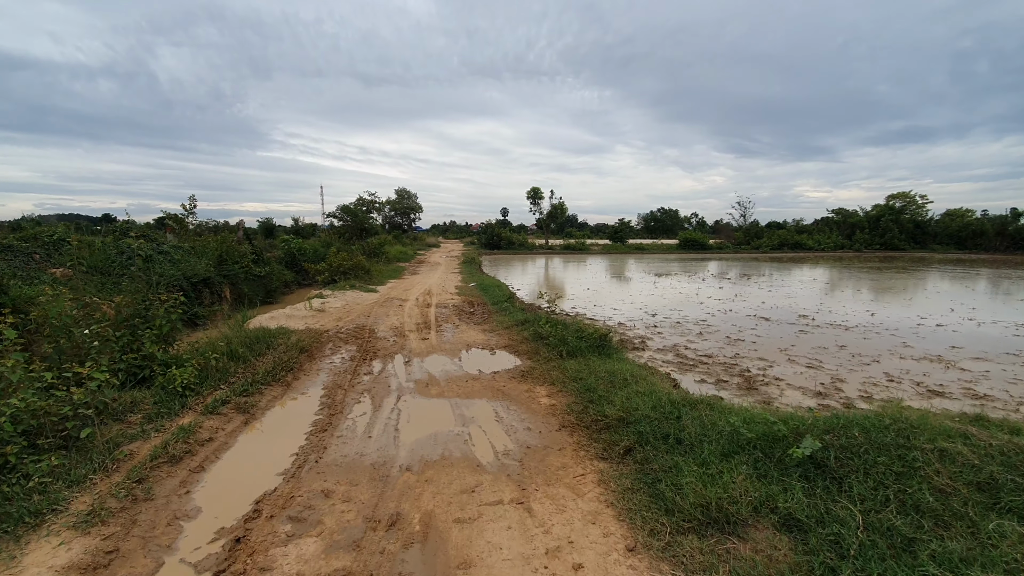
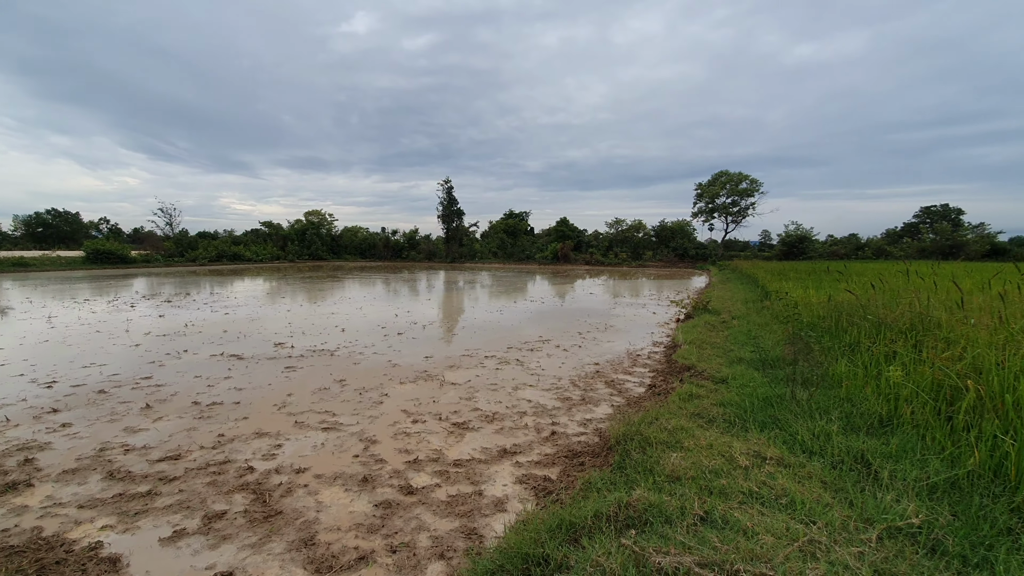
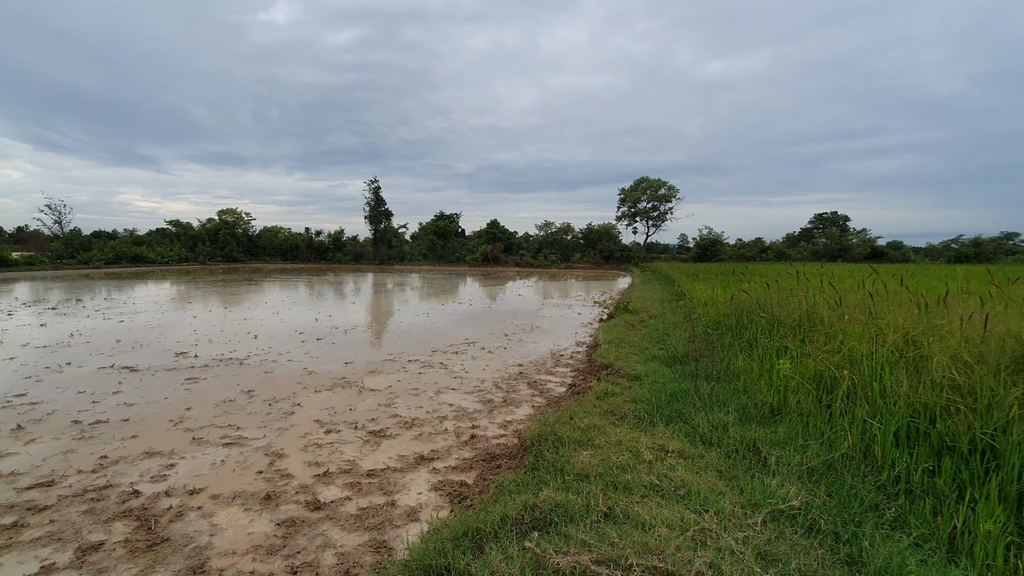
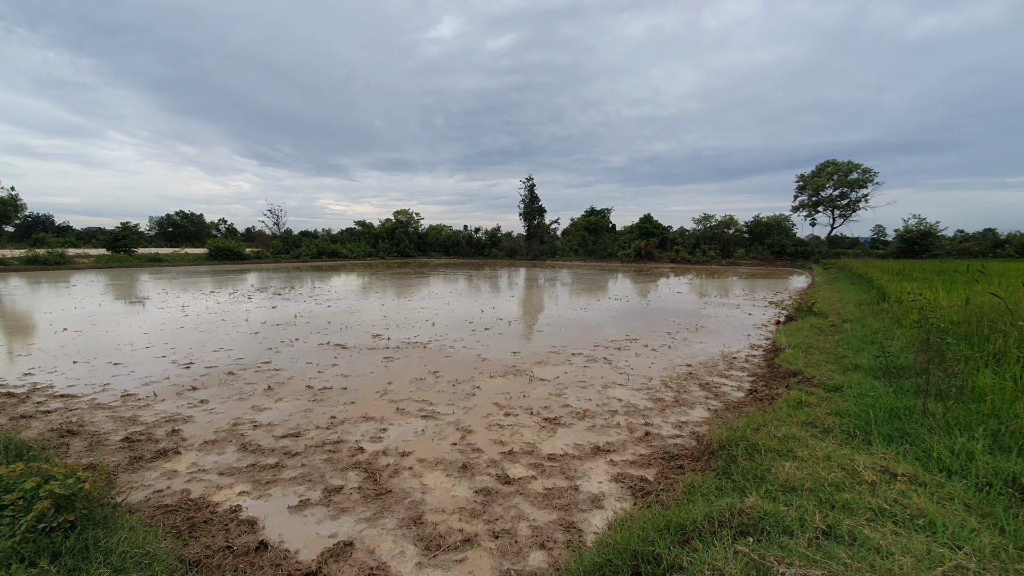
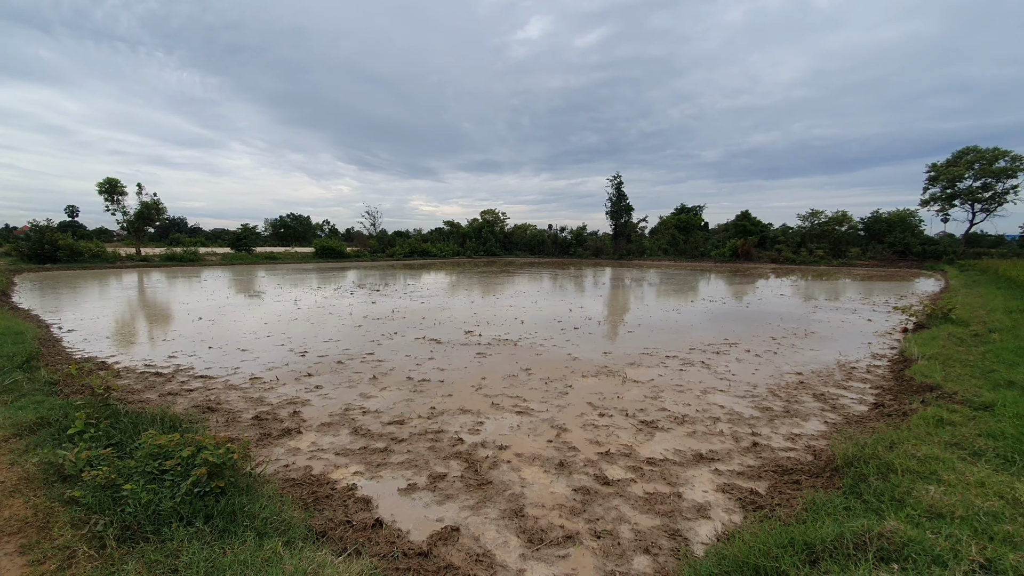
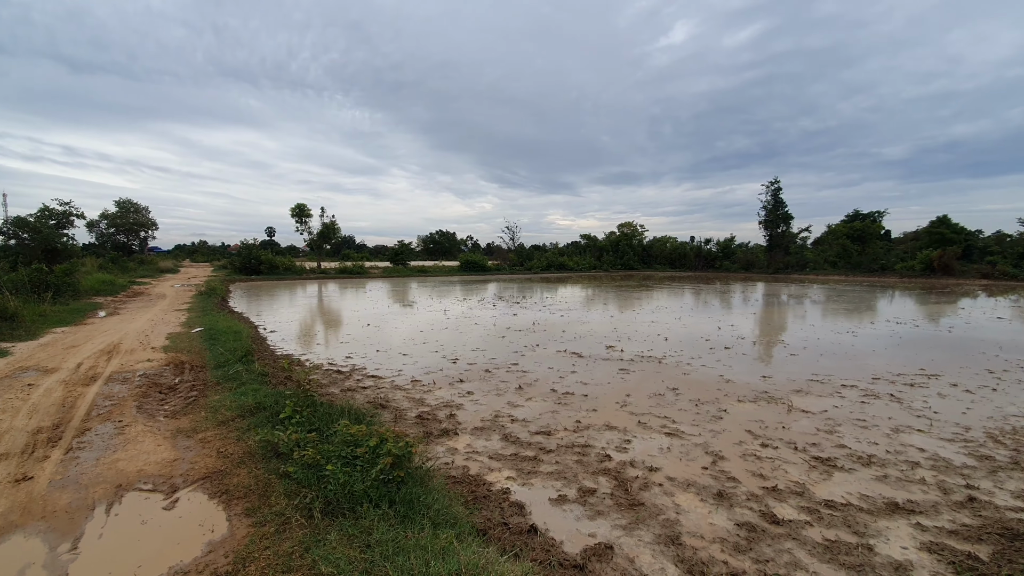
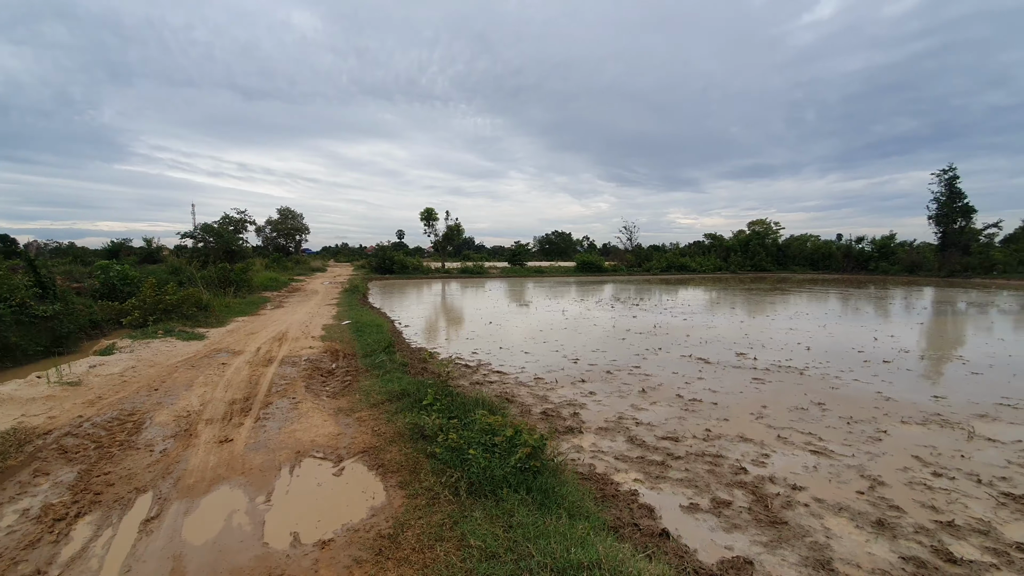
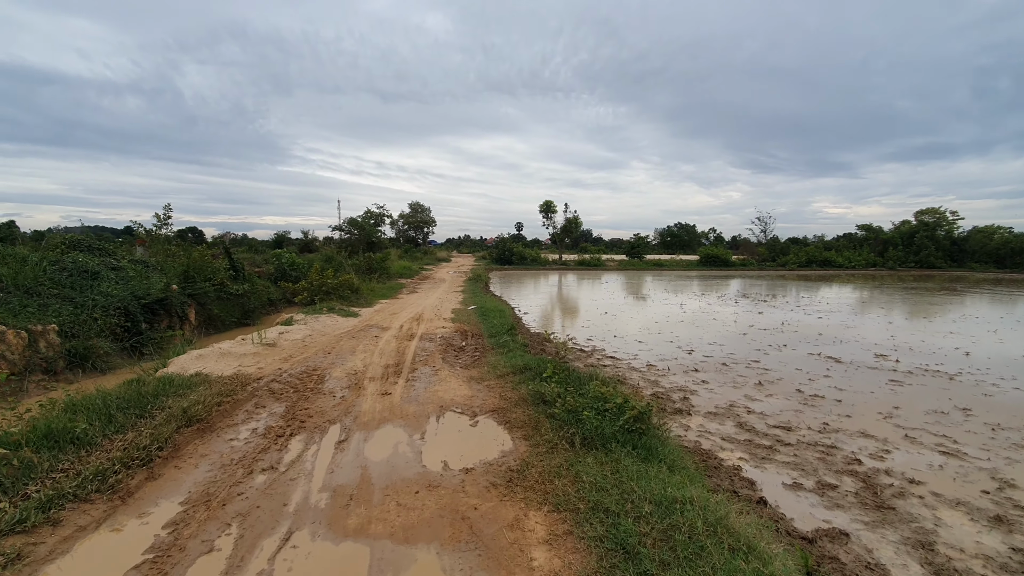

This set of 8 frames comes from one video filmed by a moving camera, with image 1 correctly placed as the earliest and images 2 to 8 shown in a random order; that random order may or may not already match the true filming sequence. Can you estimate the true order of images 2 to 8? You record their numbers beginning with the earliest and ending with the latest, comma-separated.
8, 7, 6, 5, 4, 2, 3
